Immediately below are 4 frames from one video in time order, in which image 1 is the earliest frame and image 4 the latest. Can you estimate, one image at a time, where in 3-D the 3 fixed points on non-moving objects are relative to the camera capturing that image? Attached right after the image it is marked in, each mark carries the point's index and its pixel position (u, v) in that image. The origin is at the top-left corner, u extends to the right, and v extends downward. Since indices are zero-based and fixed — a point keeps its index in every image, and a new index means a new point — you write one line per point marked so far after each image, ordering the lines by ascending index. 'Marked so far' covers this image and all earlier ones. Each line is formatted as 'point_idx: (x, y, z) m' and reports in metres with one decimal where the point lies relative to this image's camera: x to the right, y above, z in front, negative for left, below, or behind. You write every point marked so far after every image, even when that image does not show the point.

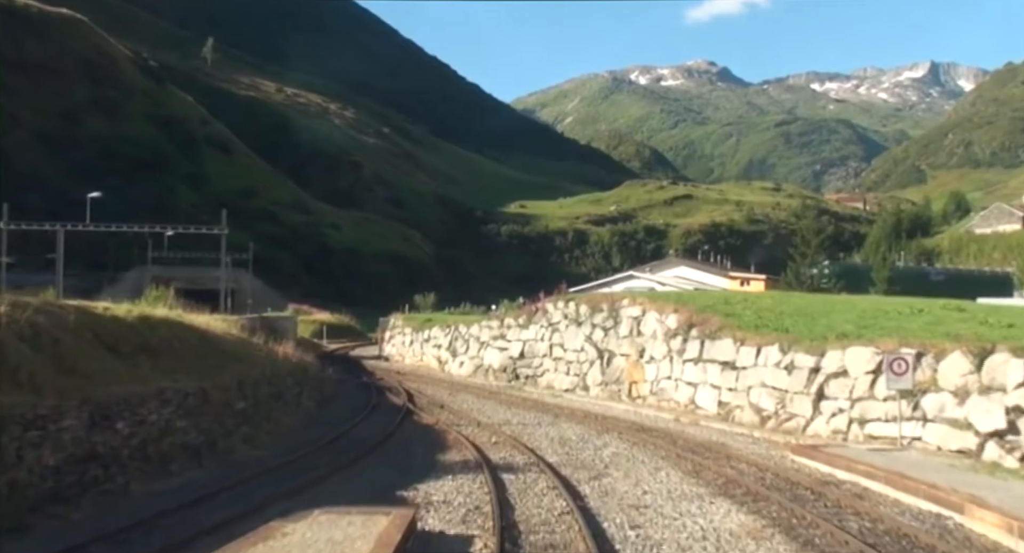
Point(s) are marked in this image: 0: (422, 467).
0: (-1.3, -2.8, +15.6) m
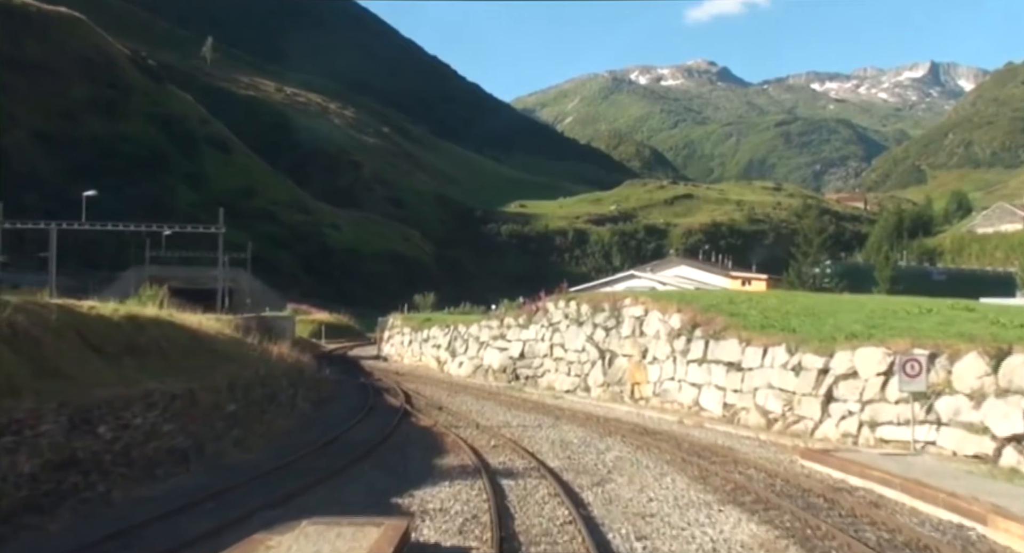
0: (-1.3, -2.8, +15.0) m
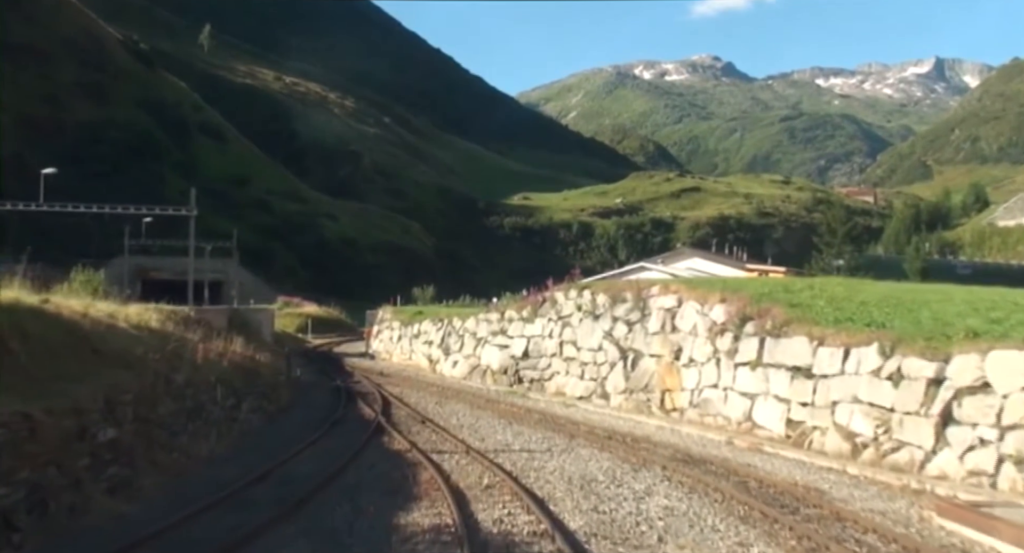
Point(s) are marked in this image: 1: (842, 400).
0: (-1.3, -2.4, +9.9) m
1: (+5.0, -1.9, +16.1) m
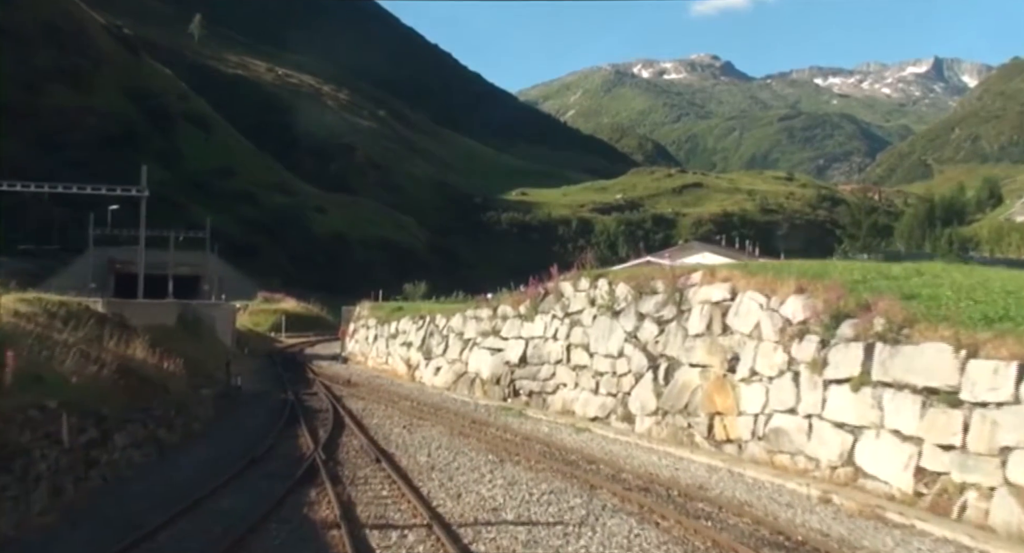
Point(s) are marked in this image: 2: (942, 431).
0: (-1.4, -2.2, +4.0) m
1: (+4.9, -1.6, +10.2) m
2: (+4.6, -1.6, +11.2) m
